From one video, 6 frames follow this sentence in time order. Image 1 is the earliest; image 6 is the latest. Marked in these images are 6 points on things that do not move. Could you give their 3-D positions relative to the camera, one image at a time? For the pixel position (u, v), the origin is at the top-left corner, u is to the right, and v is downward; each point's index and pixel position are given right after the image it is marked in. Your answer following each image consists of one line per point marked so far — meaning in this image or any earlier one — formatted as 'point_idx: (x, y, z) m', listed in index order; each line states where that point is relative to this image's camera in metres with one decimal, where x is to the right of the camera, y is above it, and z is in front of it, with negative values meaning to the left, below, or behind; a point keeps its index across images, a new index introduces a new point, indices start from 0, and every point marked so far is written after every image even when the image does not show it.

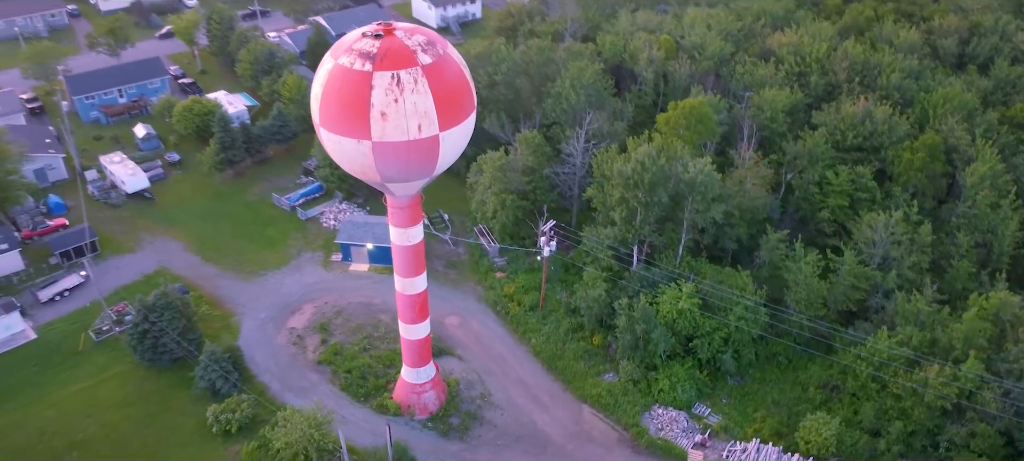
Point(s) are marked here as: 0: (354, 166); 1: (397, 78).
0: (-3.2, +1.3, +17.0) m
1: (-2.2, +2.9, +15.9) m
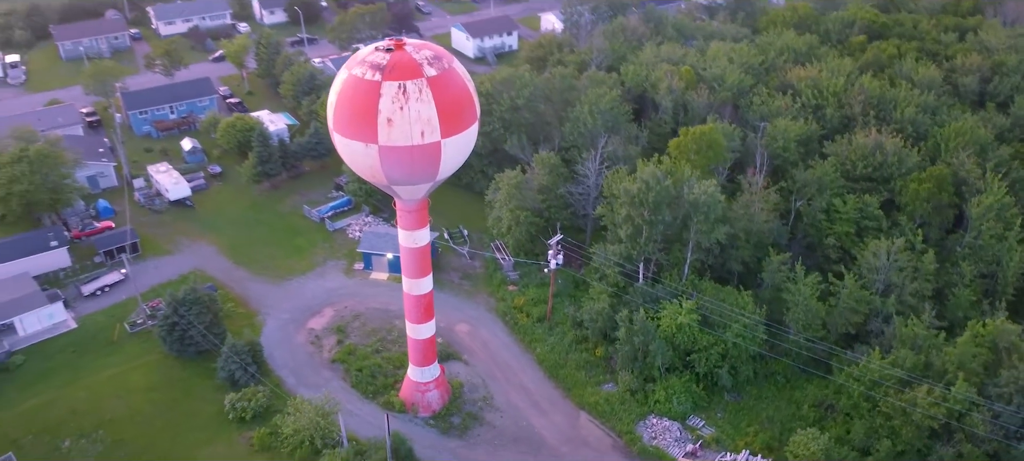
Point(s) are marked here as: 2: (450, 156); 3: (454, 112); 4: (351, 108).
0: (-3.3, +1.4, +18.4) m
1: (-2.3, +3.0, +17.4) m
2: (-1.4, +1.7, +18.4) m
3: (-1.3, +2.6, +17.9) m
4: (-3.4, +2.6, +17.7) m
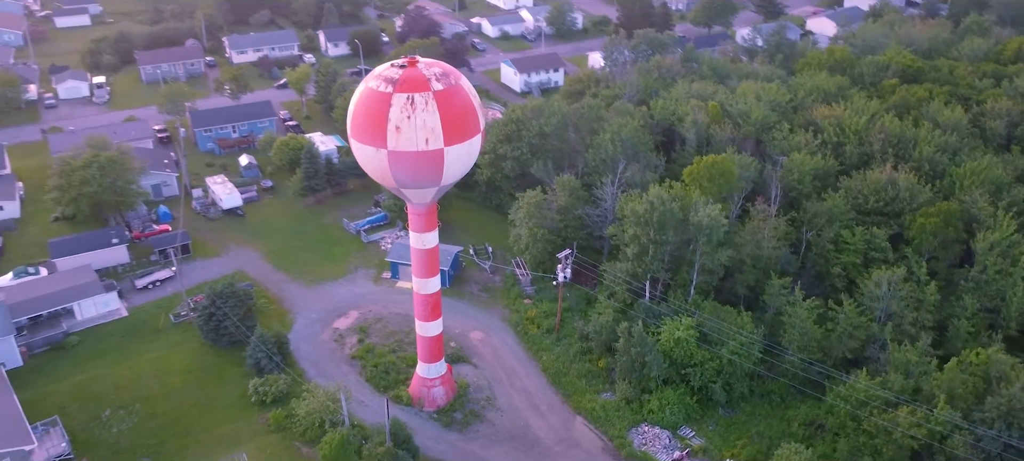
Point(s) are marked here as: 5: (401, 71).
0: (-3.4, +1.4, +20.4) m
1: (-2.3, +3.1, +19.4) m
2: (-1.4, +1.6, +20.2) m
3: (-1.3, +2.6, +19.8) m
4: (-3.5, +2.7, +19.8) m
5: (-2.7, +3.8, +19.9) m
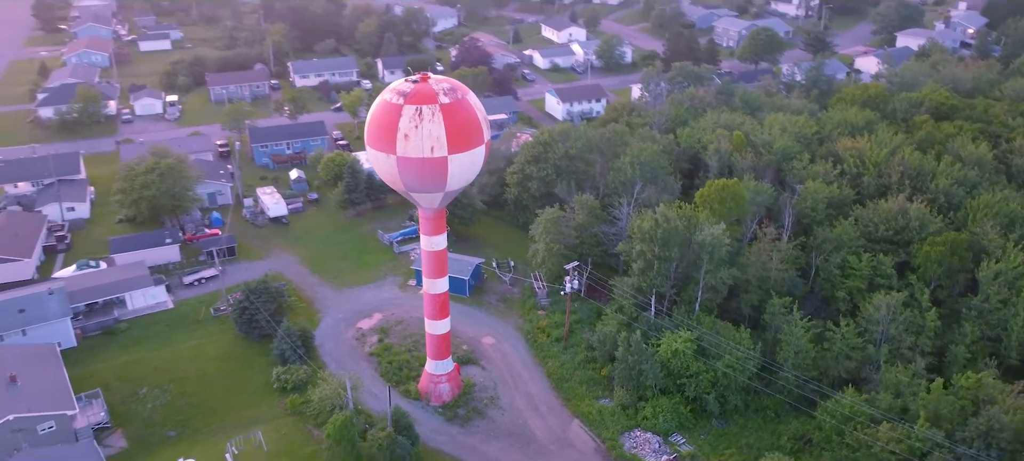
0: (-3.4, +1.5, +22.4) m
1: (-2.4, +3.1, +21.3) m
2: (-1.5, +1.6, +22.1) m
3: (-1.3, +2.5, +21.7) m
4: (-3.5, +2.8, +21.9) m
5: (-2.6, +3.8, +21.9) m
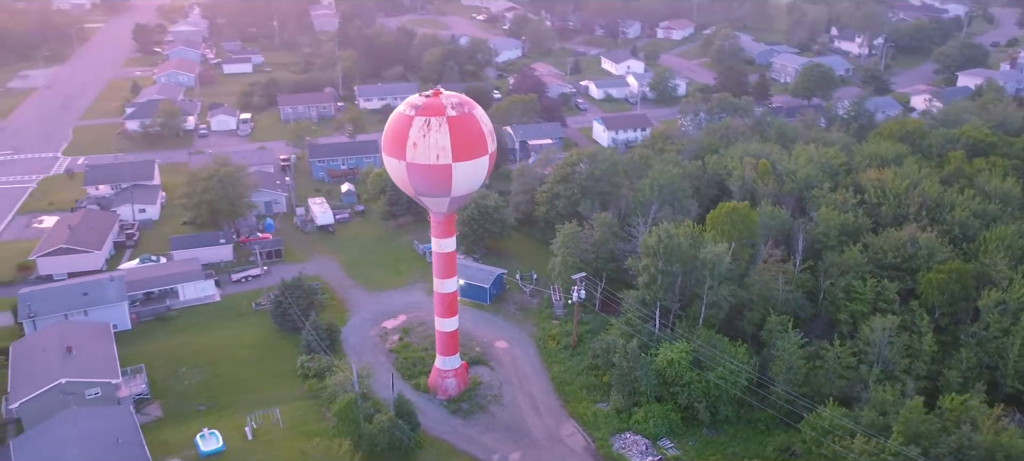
0: (-3.3, +1.5, +24.7) m
1: (-2.4, +3.1, +23.6) m
2: (-1.5, +1.5, +24.1) m
3: (-1.3, +2.5, +23.8) m
4: (-3.5, +2.8, +24.2) m
5: (-2.5, +3.8, +24.2) m
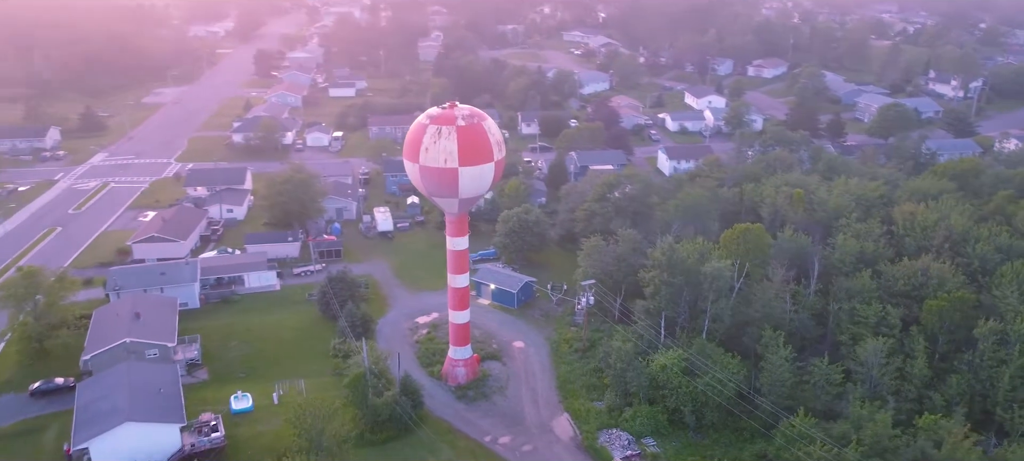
0: (-3.2, +1.6, +27.8) m
1: (-2.3, +3.2, +26.6) m
2: (-1.5, +1.6, +27.0) m
3: (-1.3, +2.6, +26.6) m
4: (-3.3, +3.0, +27.4) m
5: (-2.4, +3.9, +27.3) m
